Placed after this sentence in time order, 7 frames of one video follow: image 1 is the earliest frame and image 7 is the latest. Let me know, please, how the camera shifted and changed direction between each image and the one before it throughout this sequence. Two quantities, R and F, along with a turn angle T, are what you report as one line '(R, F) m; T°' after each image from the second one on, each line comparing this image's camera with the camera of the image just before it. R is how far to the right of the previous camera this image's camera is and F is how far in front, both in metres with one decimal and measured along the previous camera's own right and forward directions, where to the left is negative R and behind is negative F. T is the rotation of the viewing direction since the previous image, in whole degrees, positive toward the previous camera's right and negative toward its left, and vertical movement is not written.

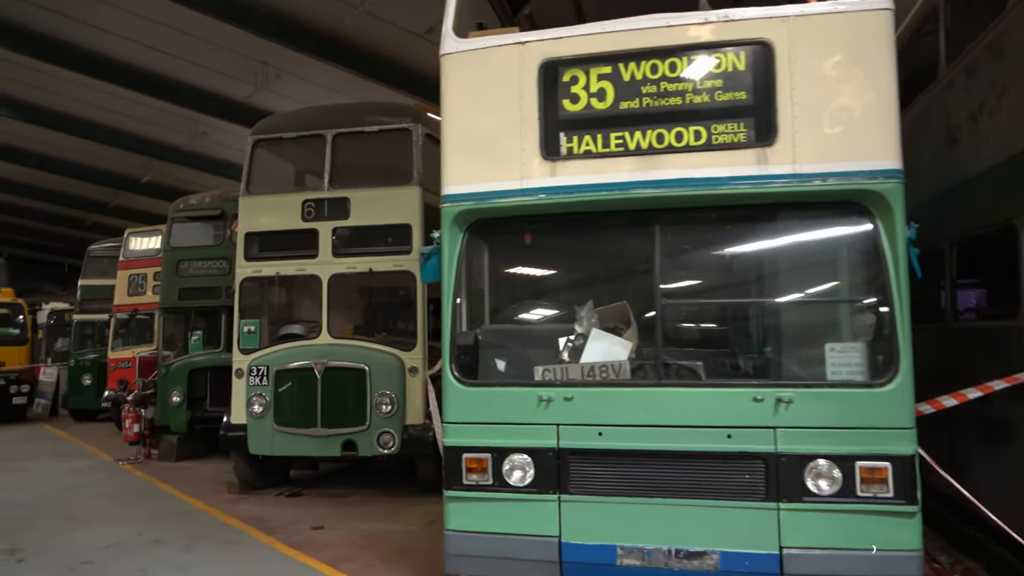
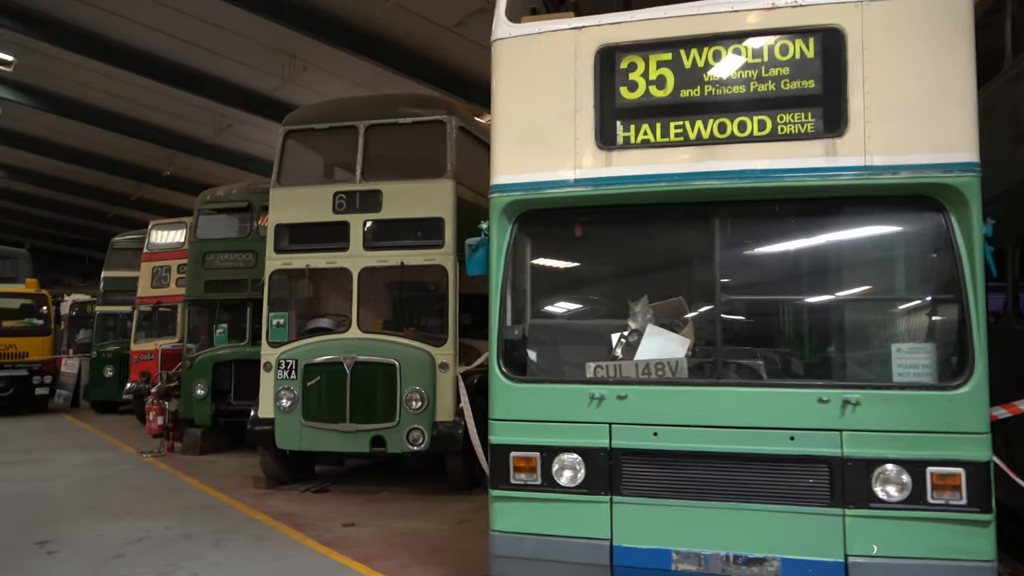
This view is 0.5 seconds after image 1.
(-0.2, +0.1) m; -1°
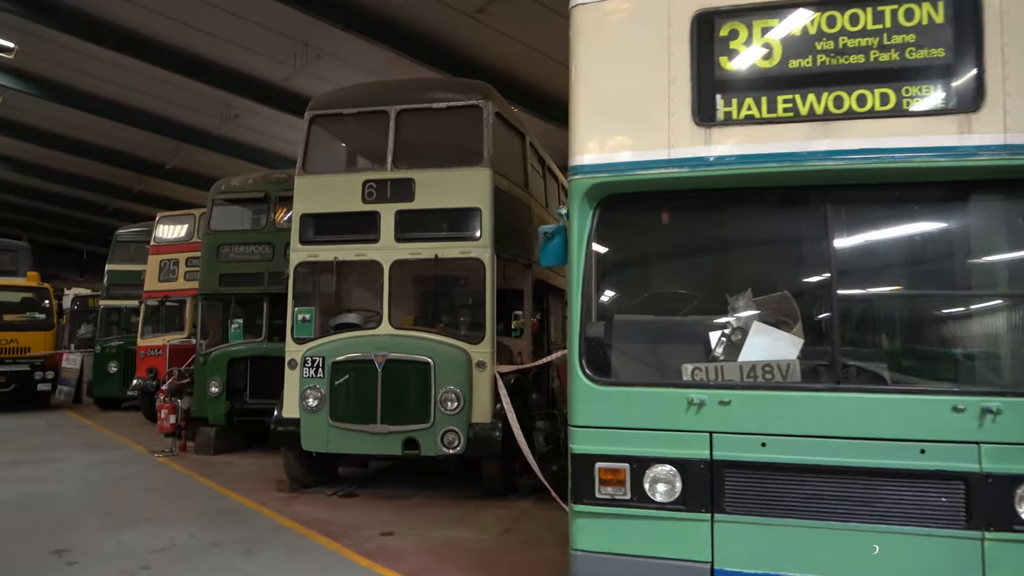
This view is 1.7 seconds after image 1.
(-0.4, +0.4) m; 0°
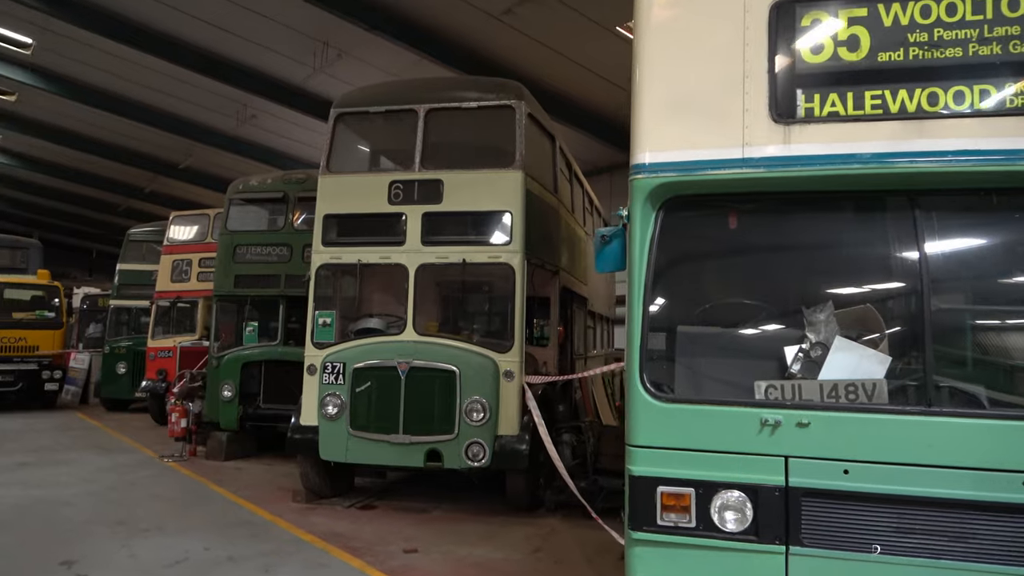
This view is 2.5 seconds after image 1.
(-0.2, +0.3) m; 0°
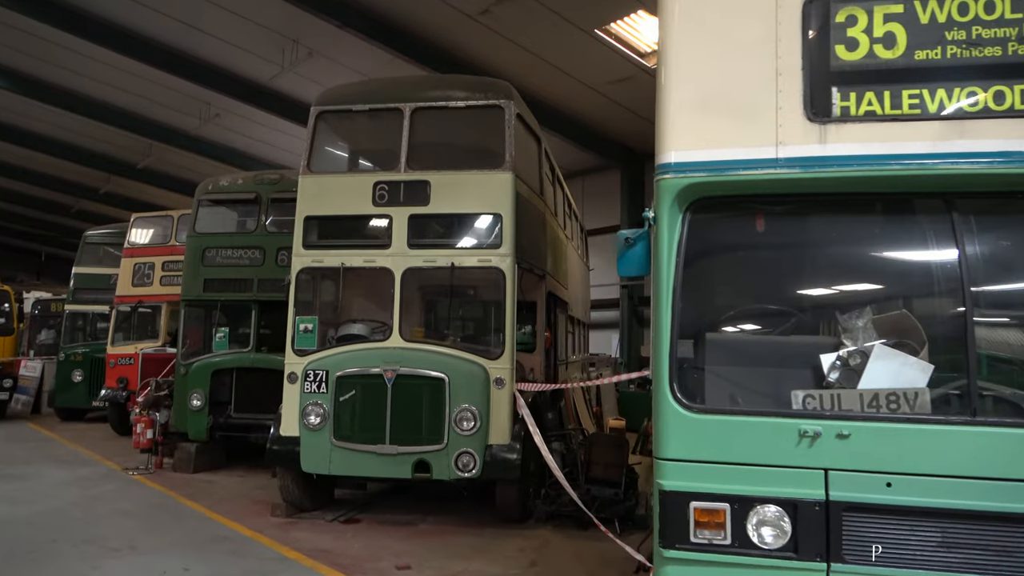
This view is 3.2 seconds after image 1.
(-0.3, +0.2) m; +3°
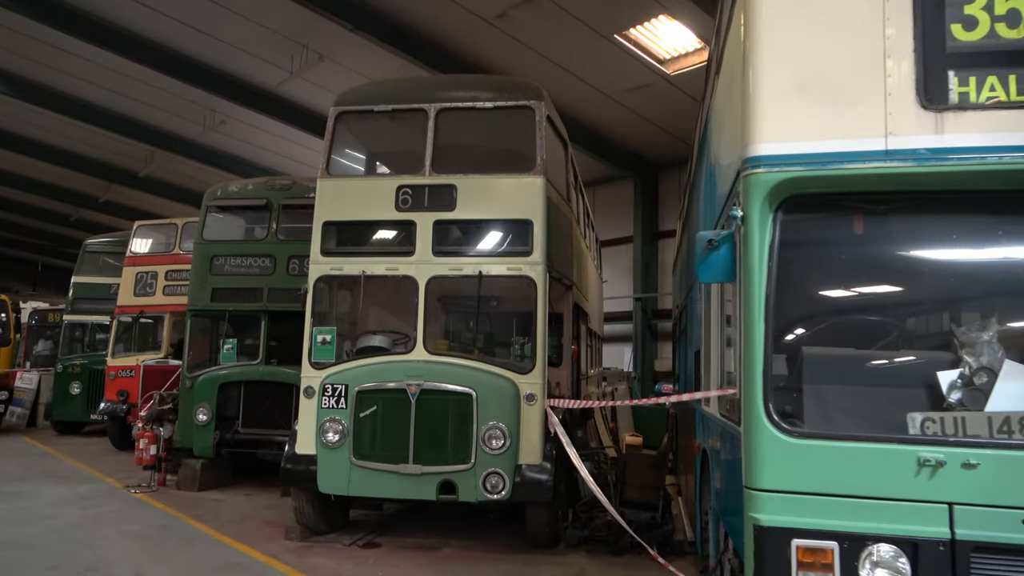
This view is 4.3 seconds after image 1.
(-0.3, +0.3) m; 0°
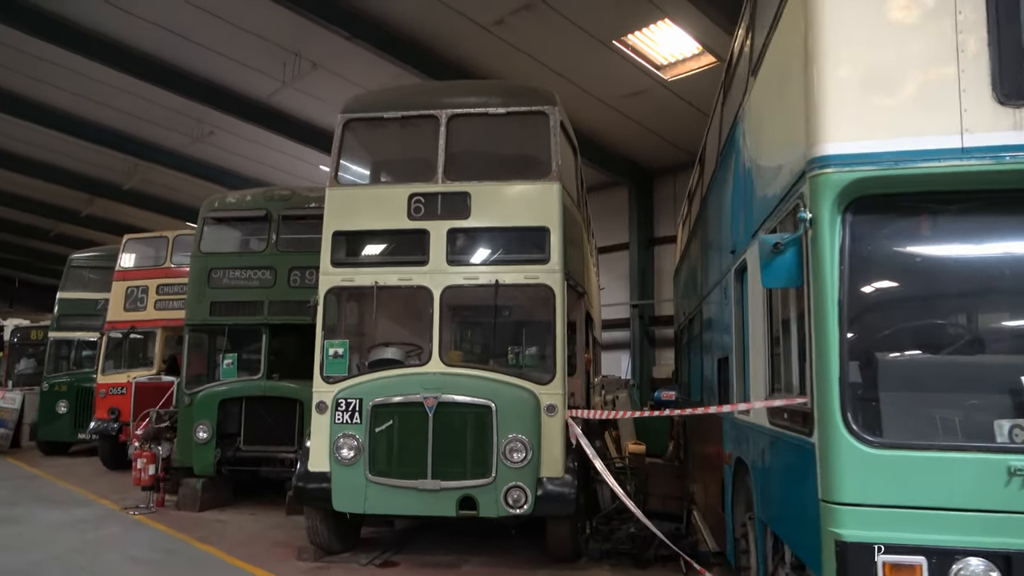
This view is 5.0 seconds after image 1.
(-0.3, +0.1) m; +1°
